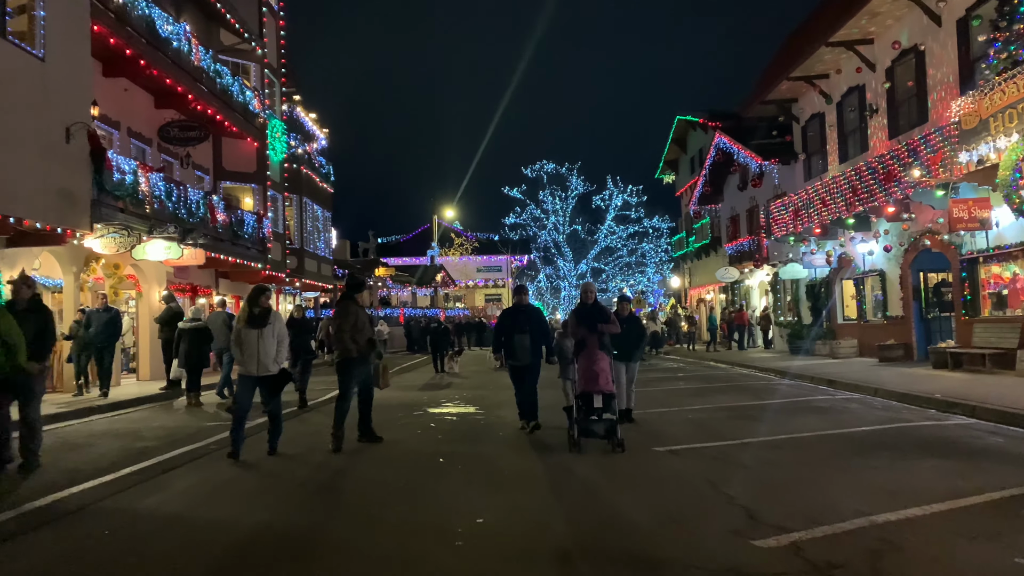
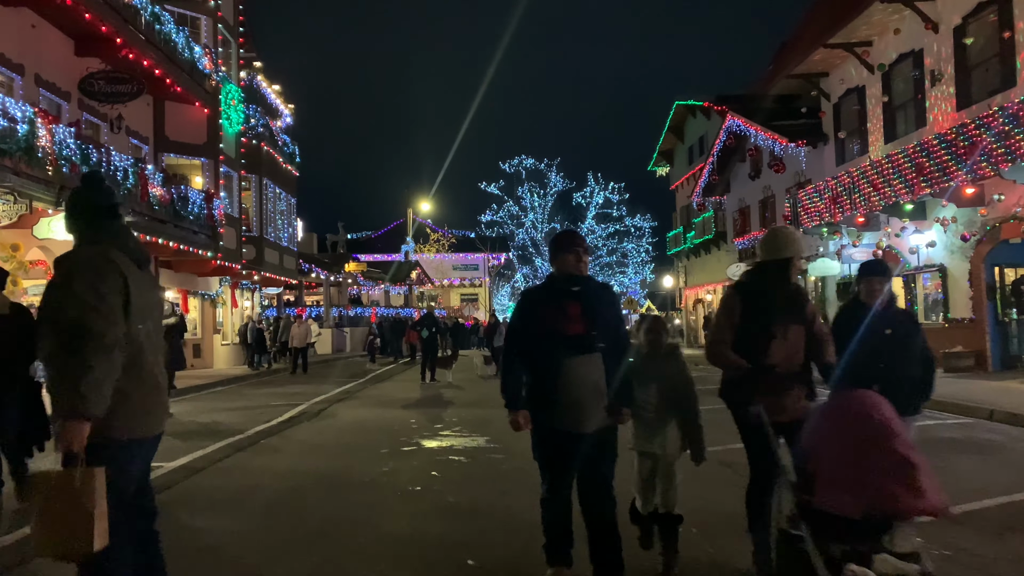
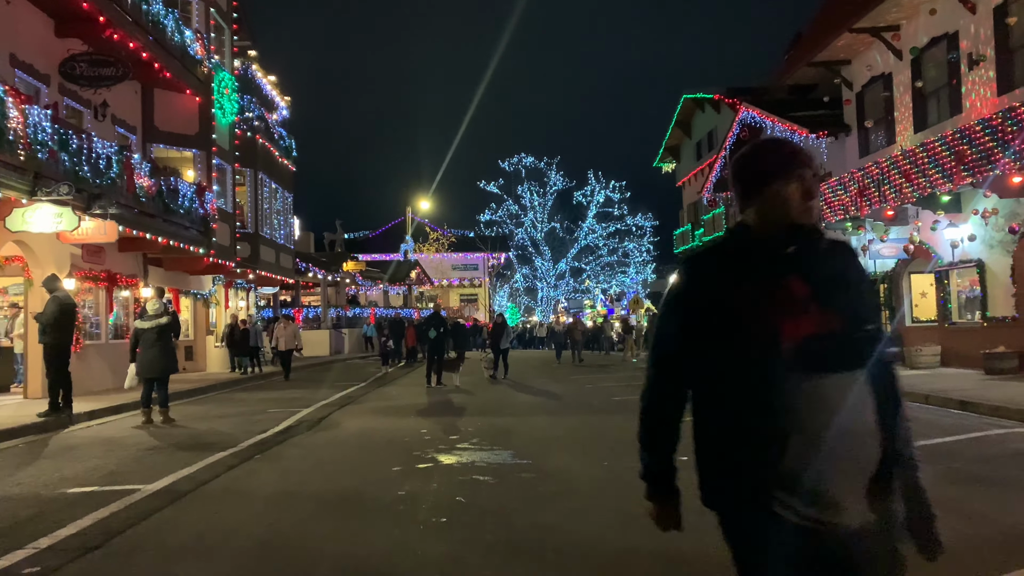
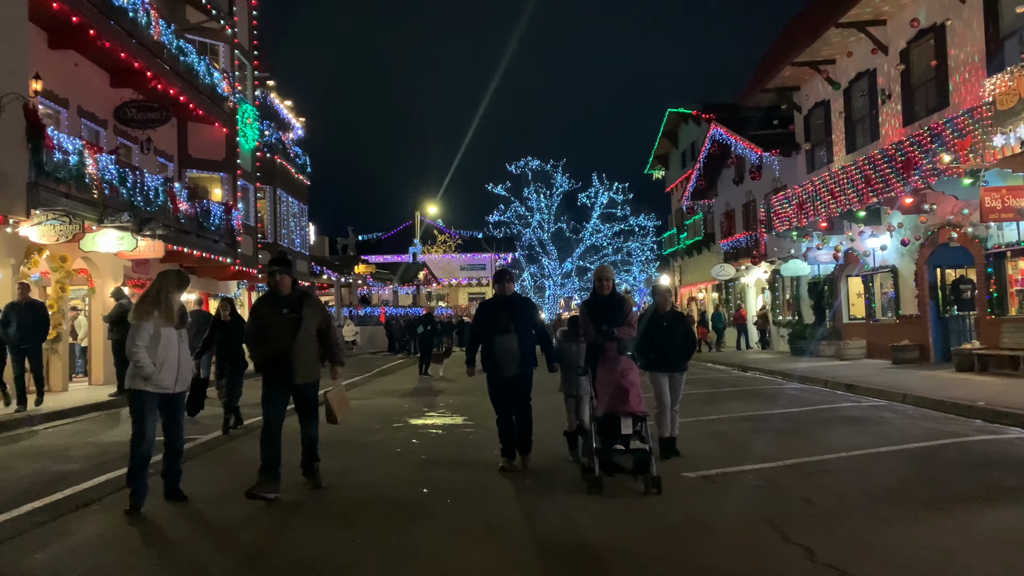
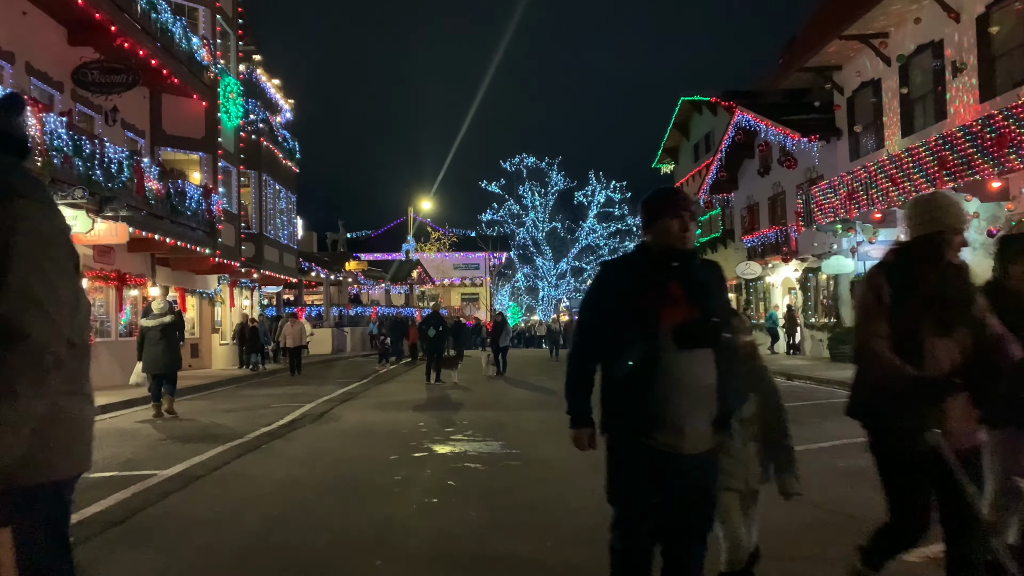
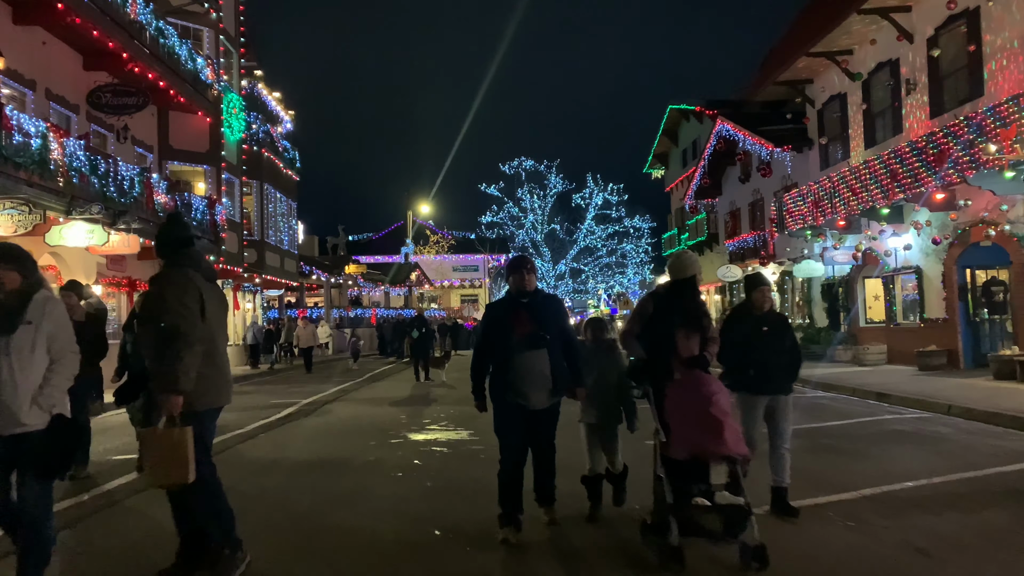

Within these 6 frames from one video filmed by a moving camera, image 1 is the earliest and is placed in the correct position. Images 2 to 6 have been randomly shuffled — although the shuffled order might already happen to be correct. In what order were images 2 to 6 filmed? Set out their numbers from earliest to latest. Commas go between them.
4, 6, 2, 5, 3
